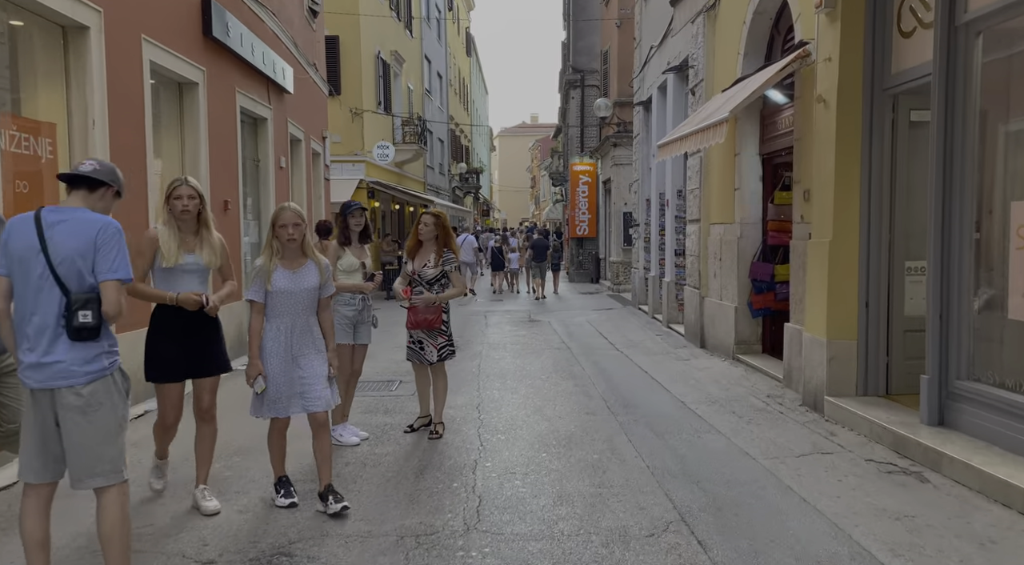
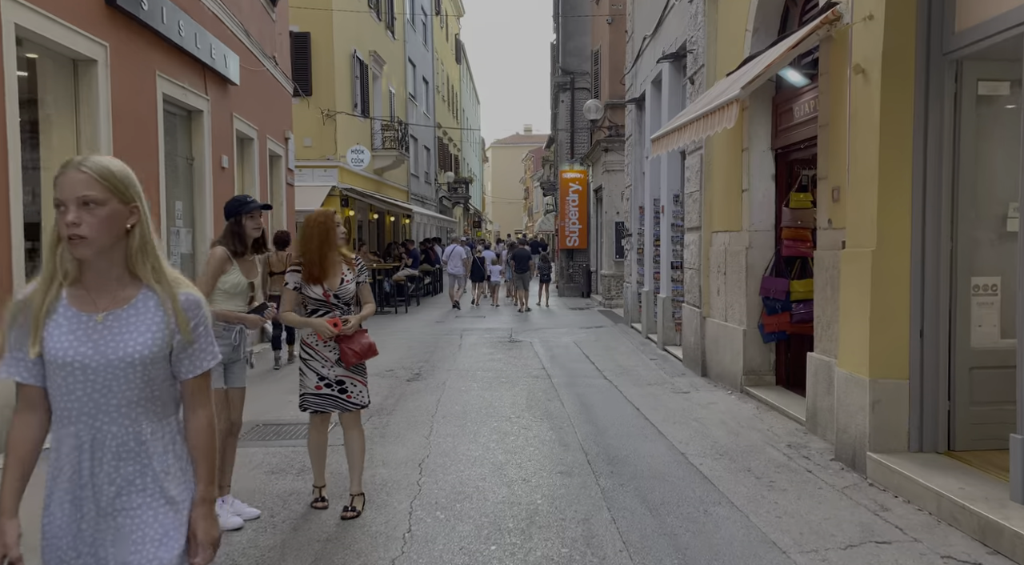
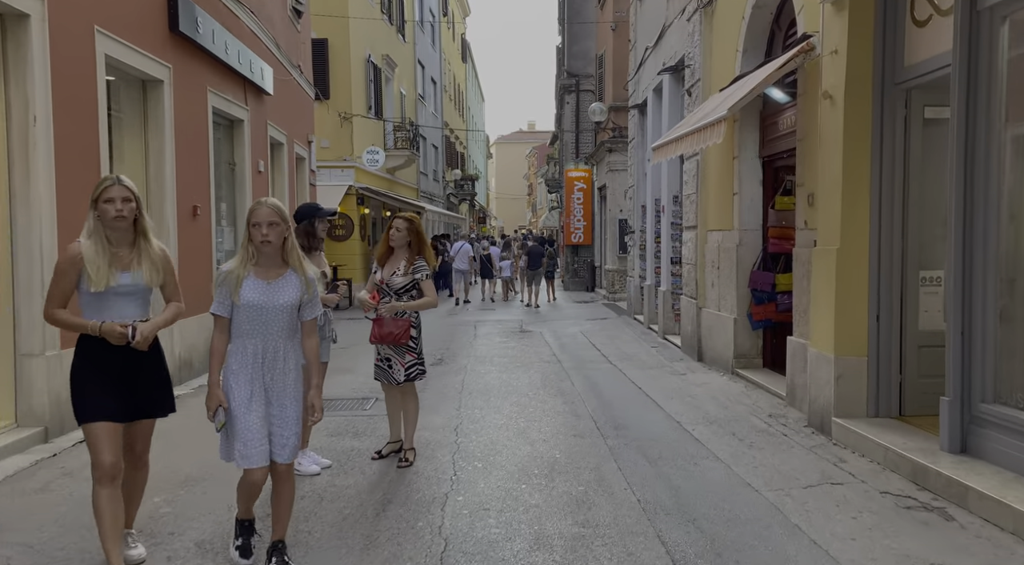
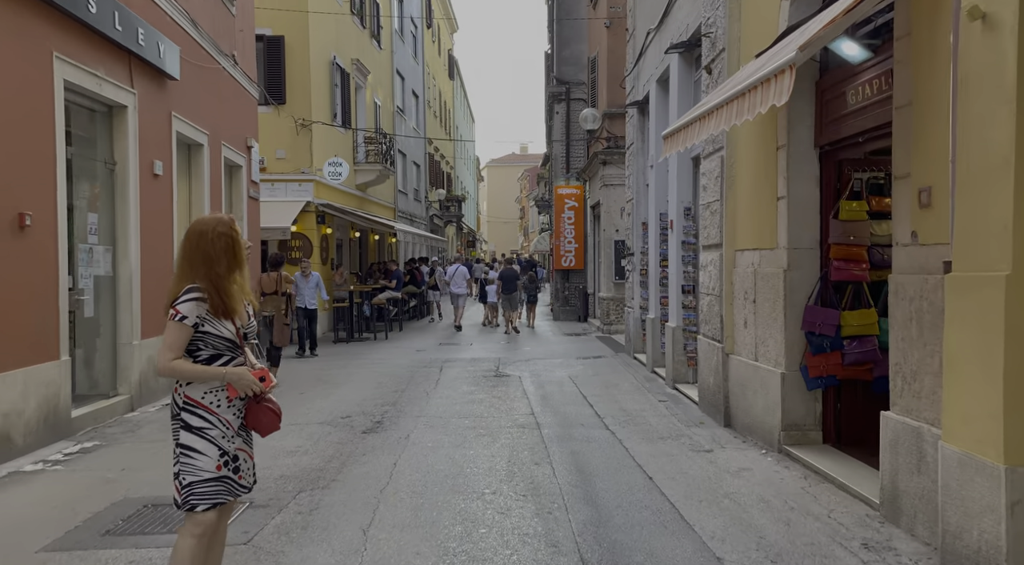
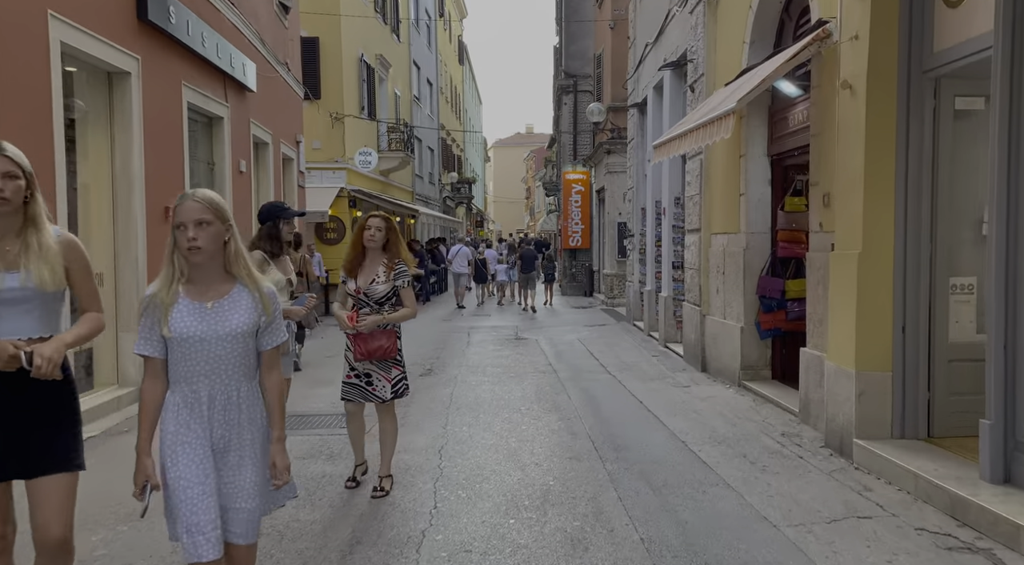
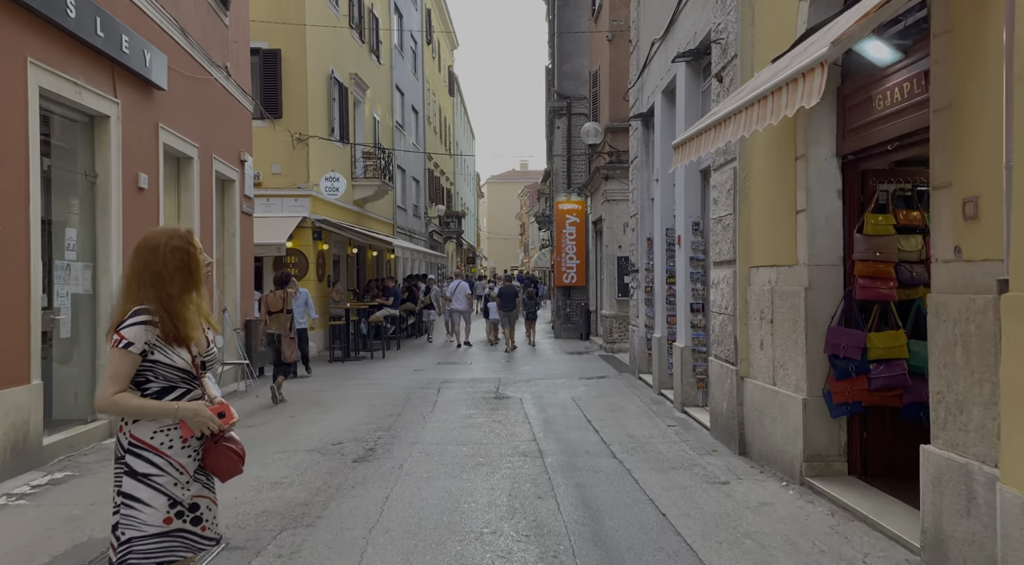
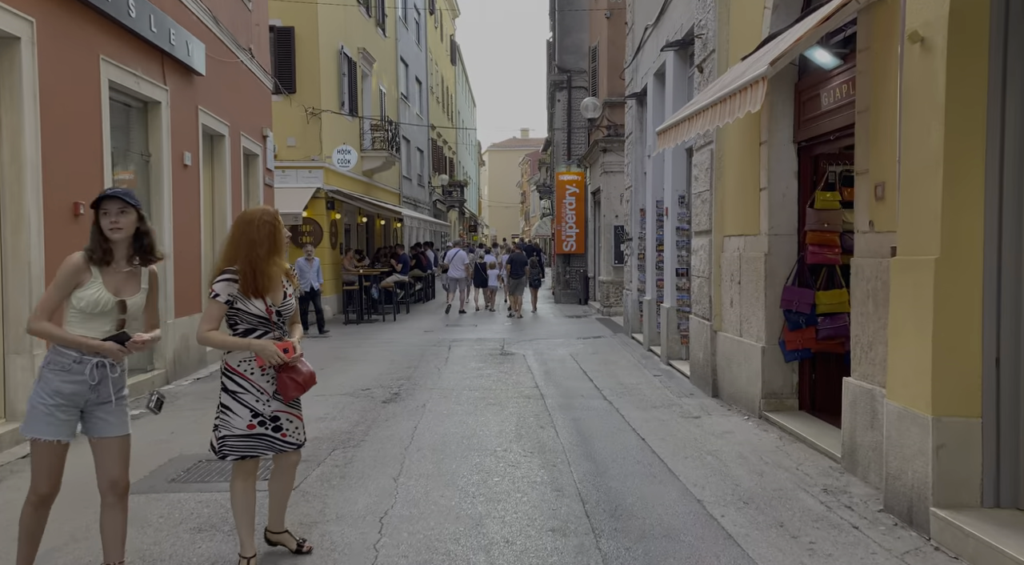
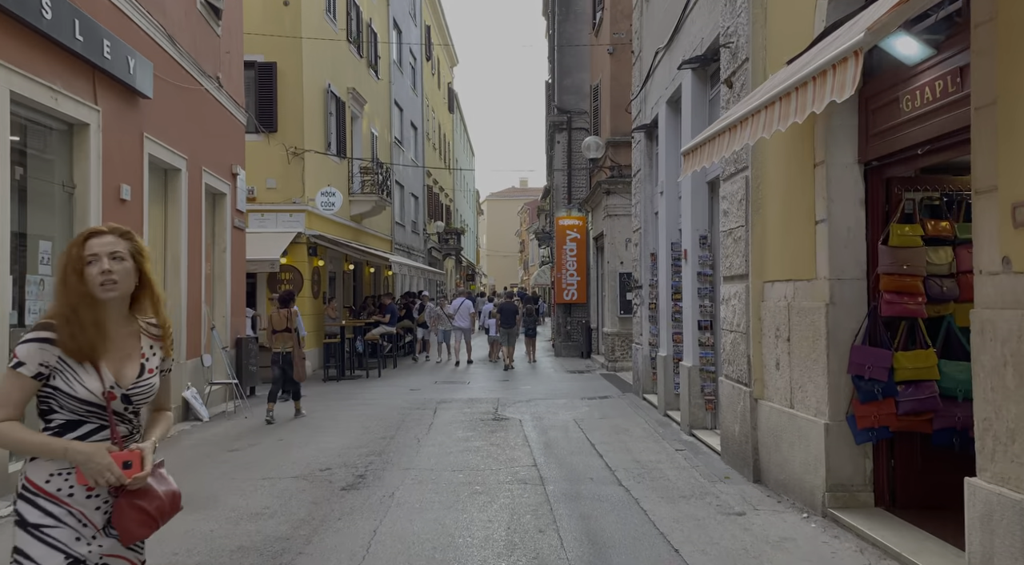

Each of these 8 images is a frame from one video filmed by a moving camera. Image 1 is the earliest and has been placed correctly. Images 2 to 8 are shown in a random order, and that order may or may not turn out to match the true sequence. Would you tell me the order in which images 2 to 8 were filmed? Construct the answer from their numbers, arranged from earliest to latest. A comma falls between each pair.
3, 5, 2, 7, 4, 6, 8
